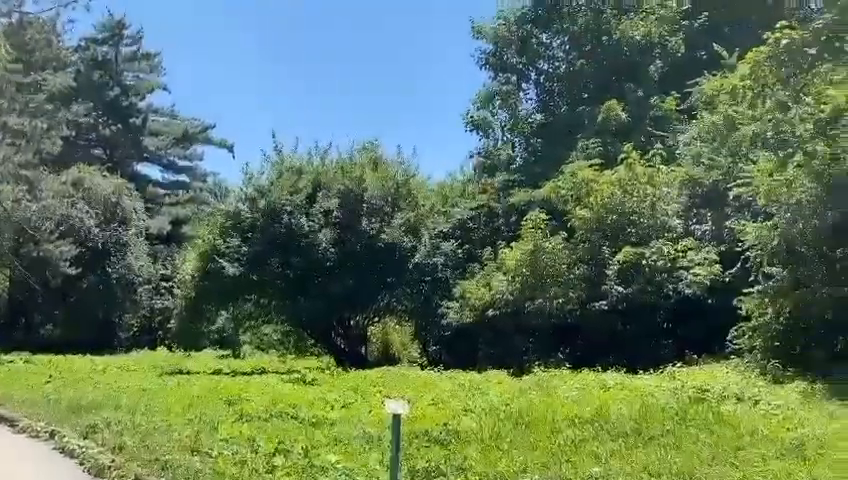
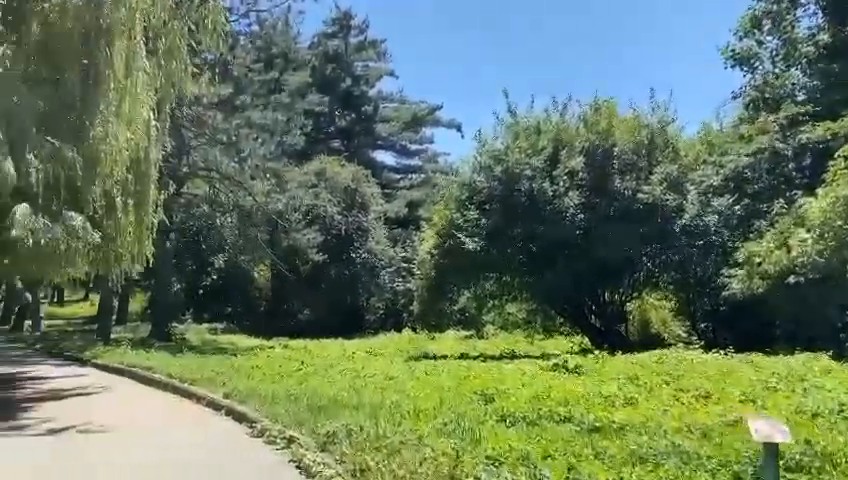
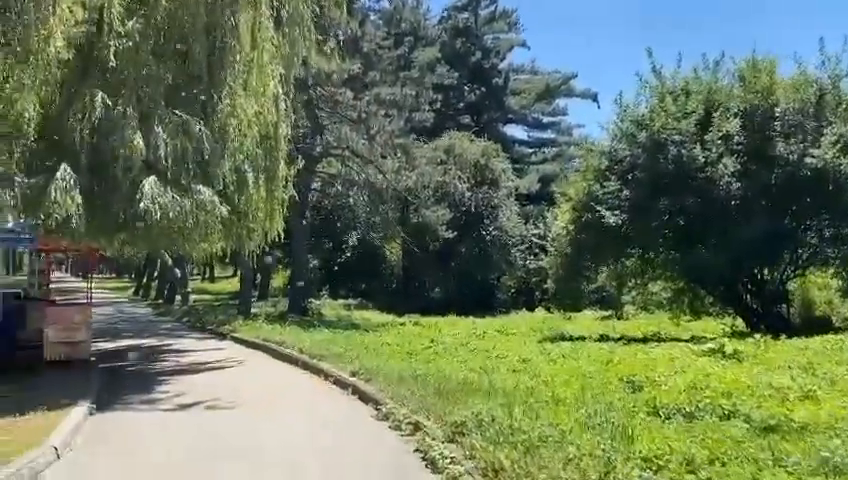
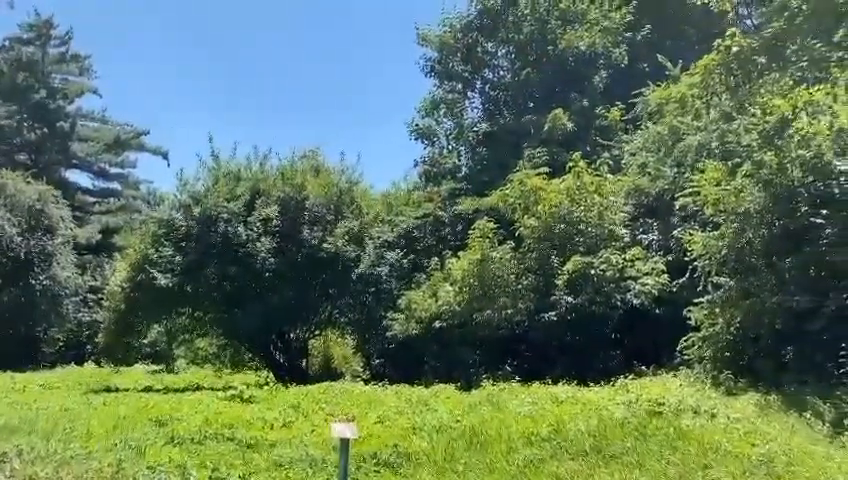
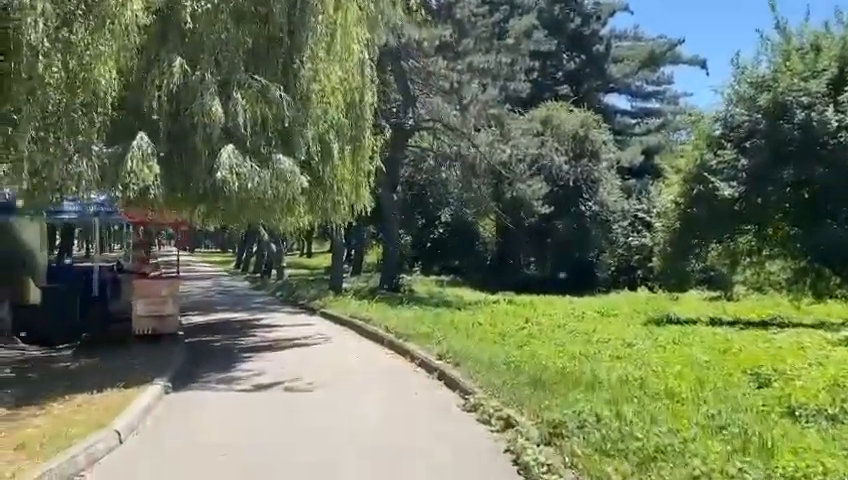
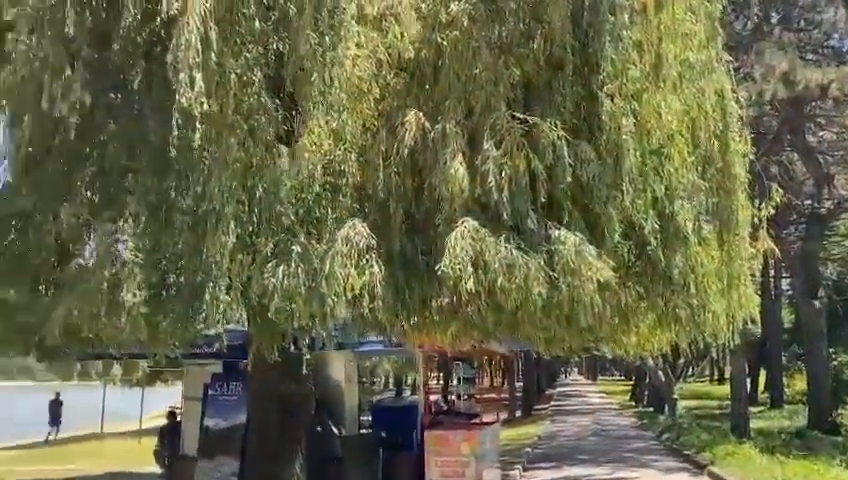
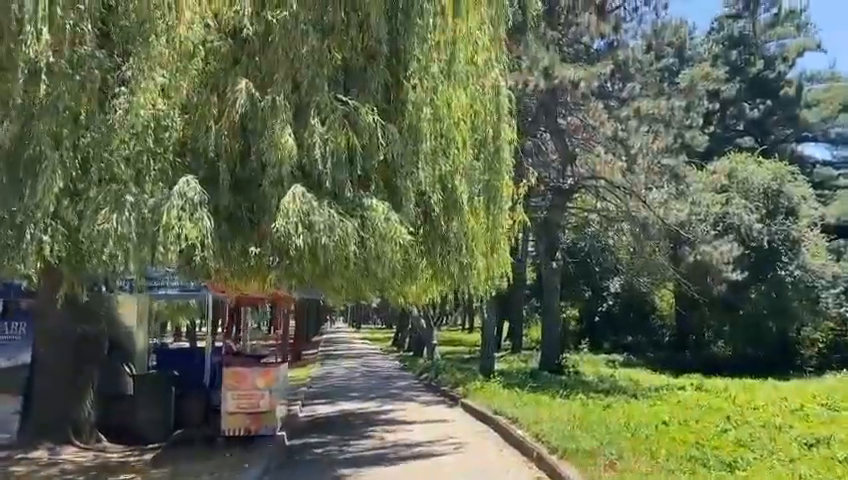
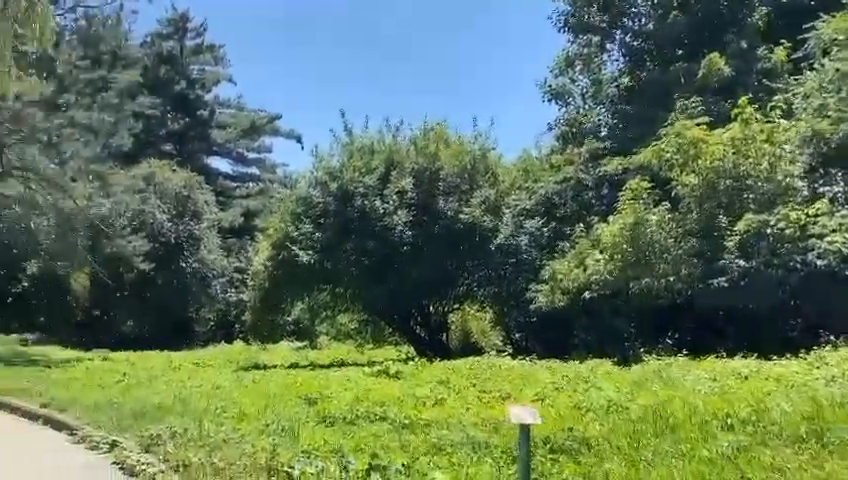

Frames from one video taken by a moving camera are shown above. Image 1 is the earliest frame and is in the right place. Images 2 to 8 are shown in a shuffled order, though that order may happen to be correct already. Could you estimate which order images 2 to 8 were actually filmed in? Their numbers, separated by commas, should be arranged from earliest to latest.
4, 8, 2, 3, 5, 7, 6
